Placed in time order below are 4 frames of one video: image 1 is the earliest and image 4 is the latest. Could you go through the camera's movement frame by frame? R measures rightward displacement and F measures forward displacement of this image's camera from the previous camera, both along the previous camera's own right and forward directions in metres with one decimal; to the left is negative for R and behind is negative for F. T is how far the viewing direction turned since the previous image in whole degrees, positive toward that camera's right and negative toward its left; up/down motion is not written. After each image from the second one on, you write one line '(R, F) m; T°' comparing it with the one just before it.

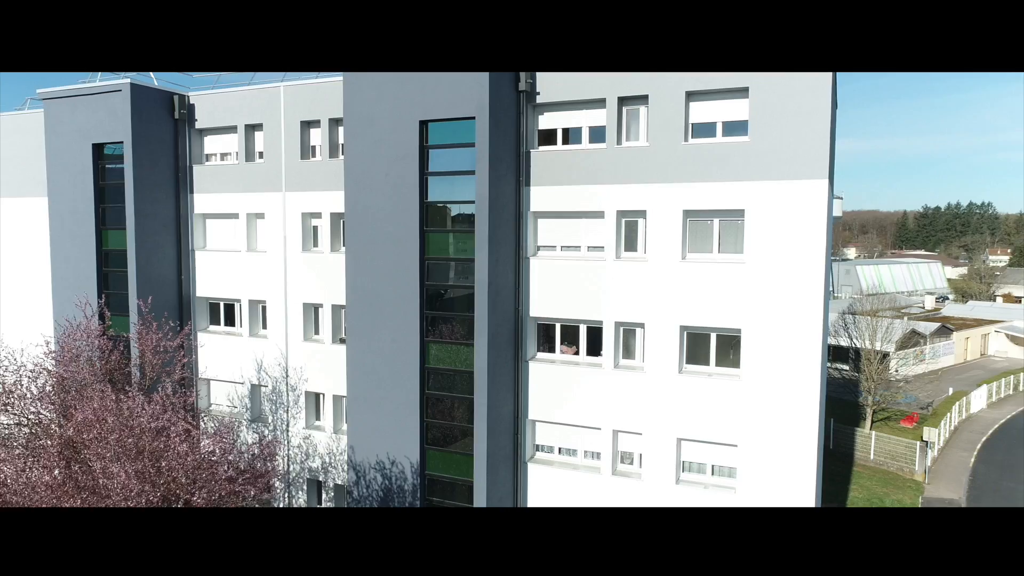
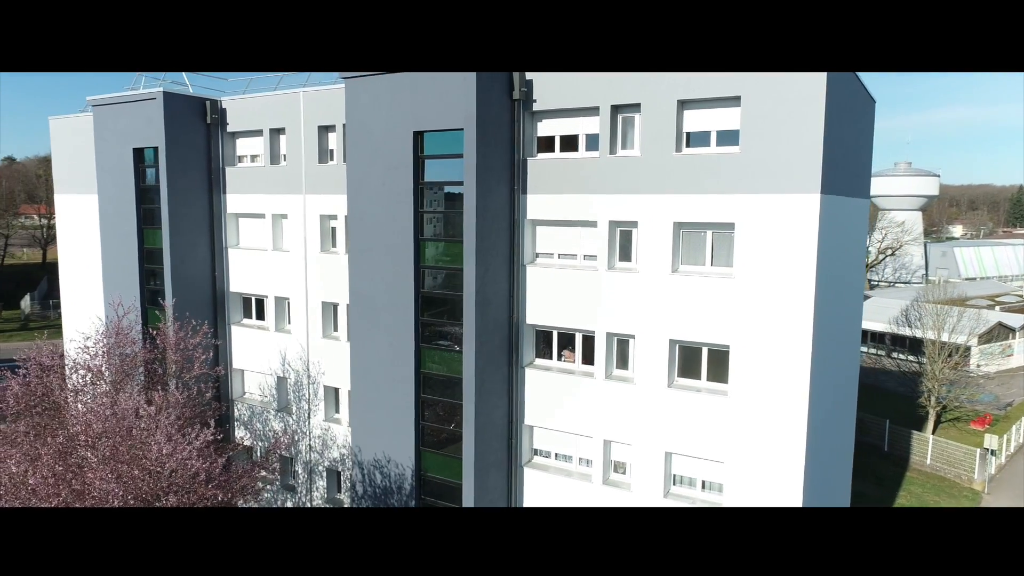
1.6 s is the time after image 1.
(+1.2, 0.0) m; -6°
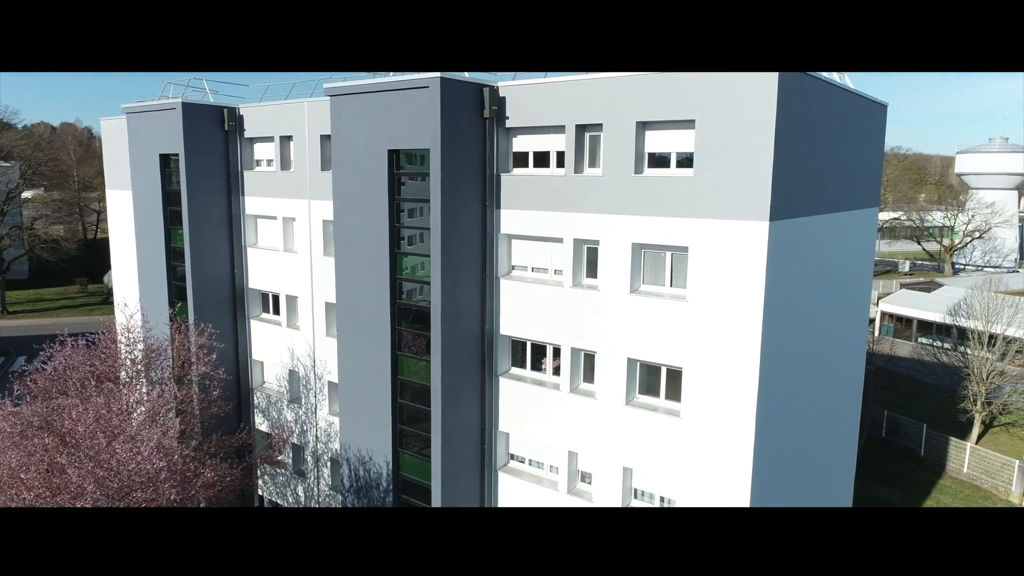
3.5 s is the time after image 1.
(+1.5, -0.2) m; -6°
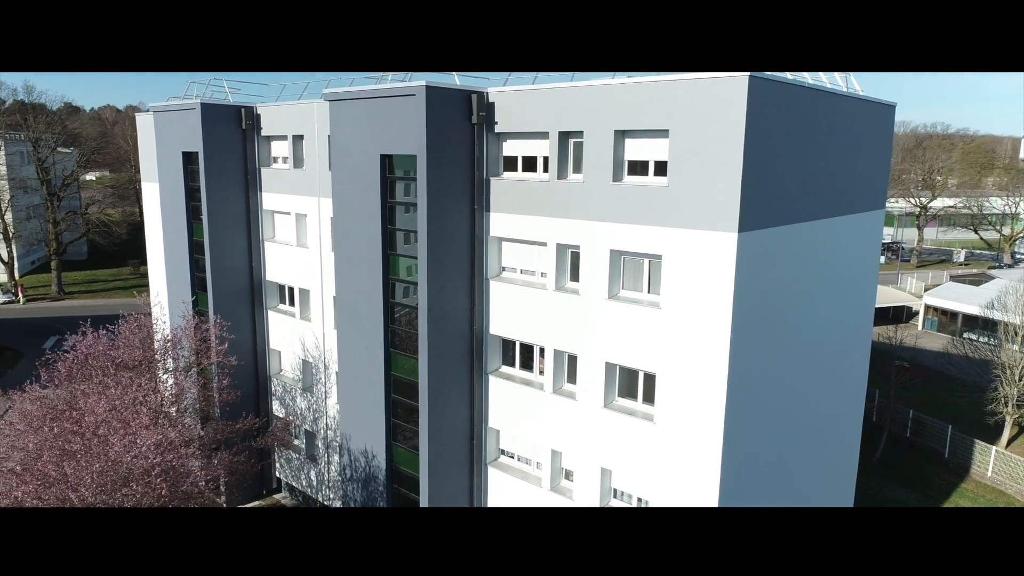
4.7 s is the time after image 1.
(+0.9, -0.2) m; -4°
